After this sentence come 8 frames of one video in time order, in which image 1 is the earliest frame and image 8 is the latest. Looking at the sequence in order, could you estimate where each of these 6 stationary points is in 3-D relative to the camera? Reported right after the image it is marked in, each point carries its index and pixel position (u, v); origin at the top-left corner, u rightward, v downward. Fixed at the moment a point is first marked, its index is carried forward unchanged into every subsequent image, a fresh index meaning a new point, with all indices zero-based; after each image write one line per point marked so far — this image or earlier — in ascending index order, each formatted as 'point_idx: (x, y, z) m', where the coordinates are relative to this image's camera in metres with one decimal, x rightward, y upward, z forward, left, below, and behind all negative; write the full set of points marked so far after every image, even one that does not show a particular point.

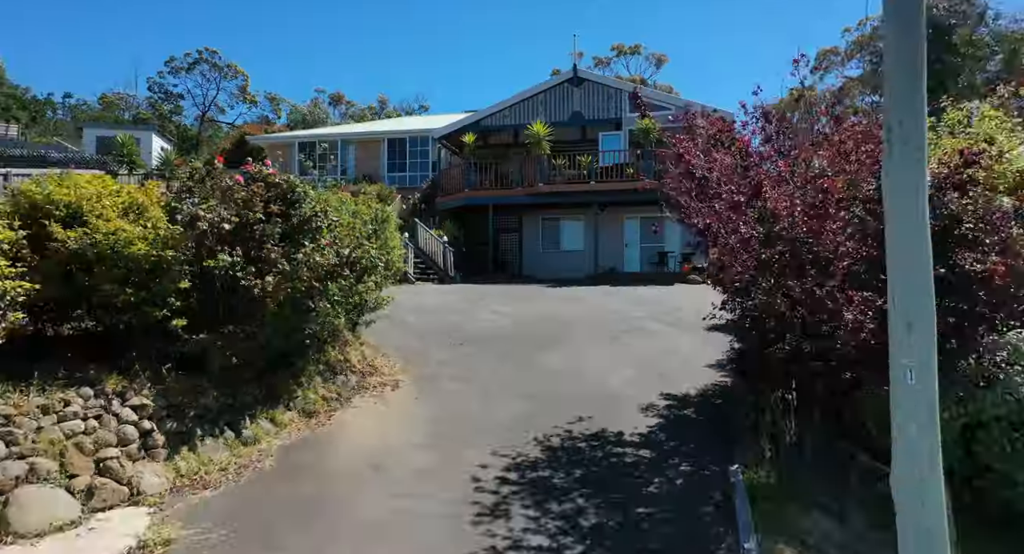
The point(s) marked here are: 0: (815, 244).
0: (+2.4, +0.3, +5.6) m
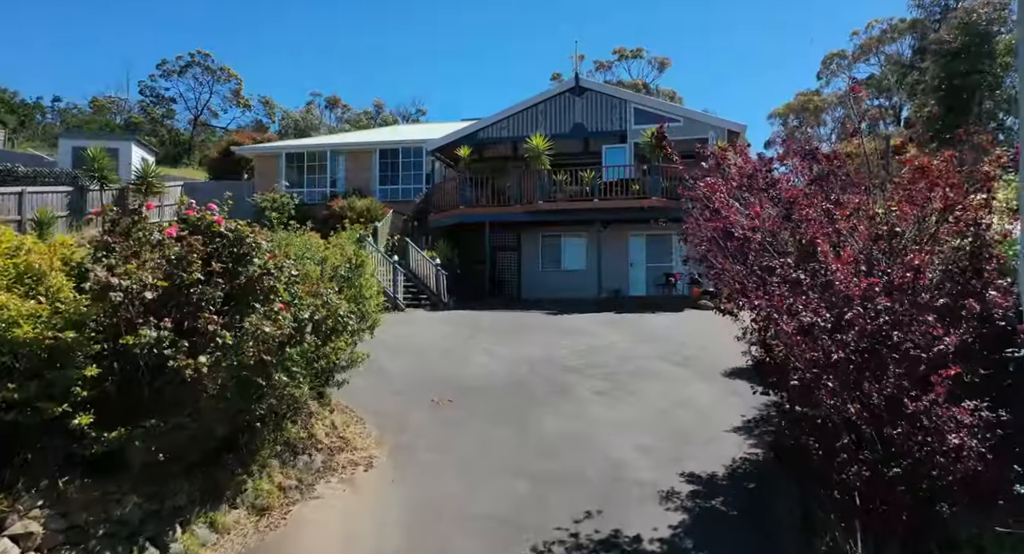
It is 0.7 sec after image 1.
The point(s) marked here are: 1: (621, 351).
0: (+2.4, -0.4, +4.2) m
1: (+2.0, -1.4, +12.8) m
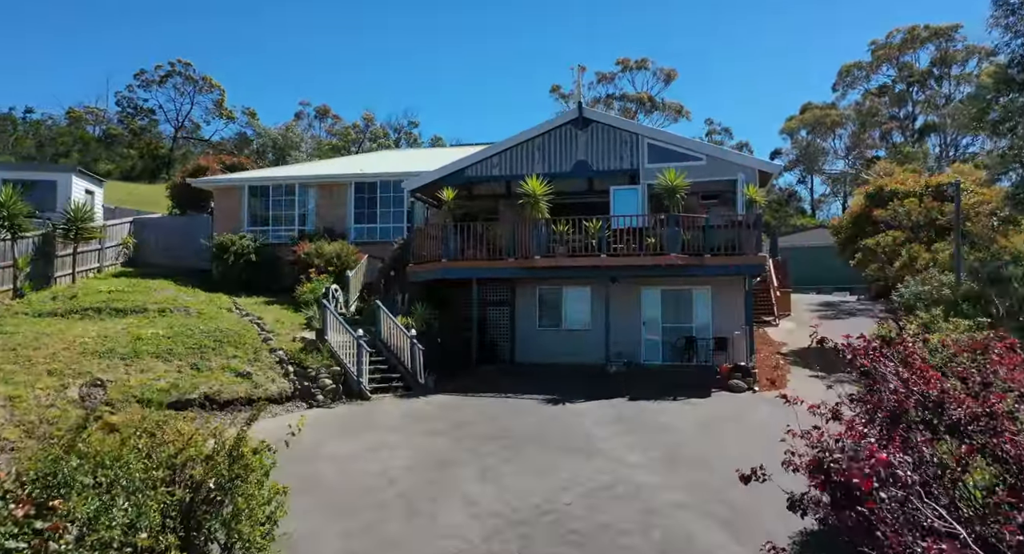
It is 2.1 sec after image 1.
0: (+2.2, -1.9, +1.0) m
1: (+1.8, -3.0, +9.6) m
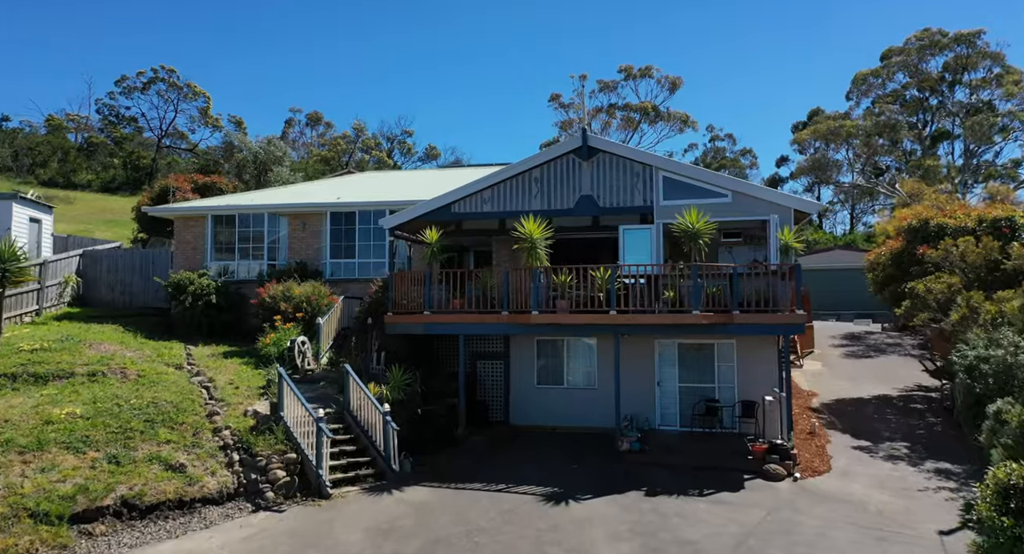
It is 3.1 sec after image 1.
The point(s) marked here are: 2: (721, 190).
0: (+2.1, -3.1, -1.6) m
1: (+1.7, -4.2, +7.0) m
2: (+4.6, +1.9, +15.2) m
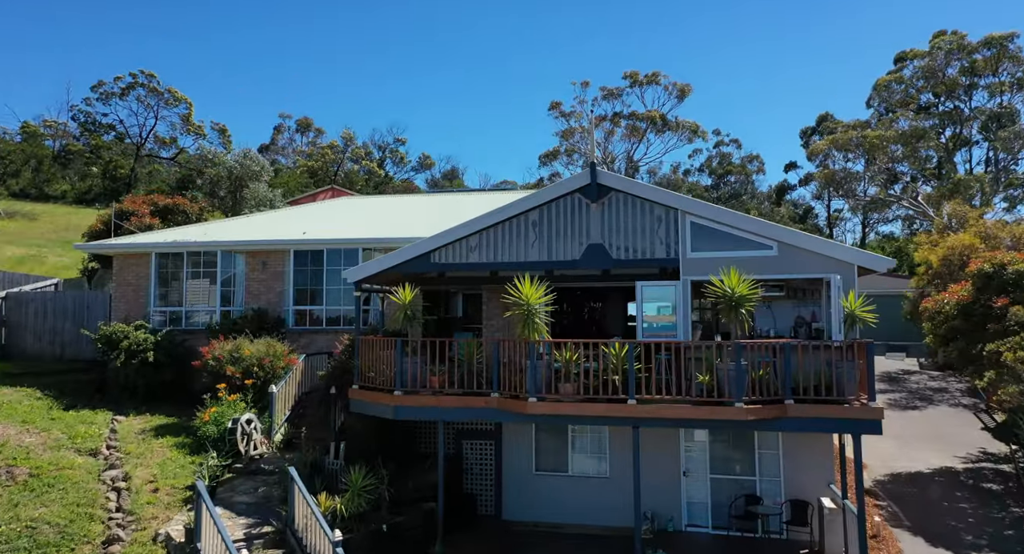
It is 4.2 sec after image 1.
0: (+1.9, -4.3, -4.6) m
1: (+1.6, -5.4, +4.0) m
2: (+4.5, +0.7, +12.1) m
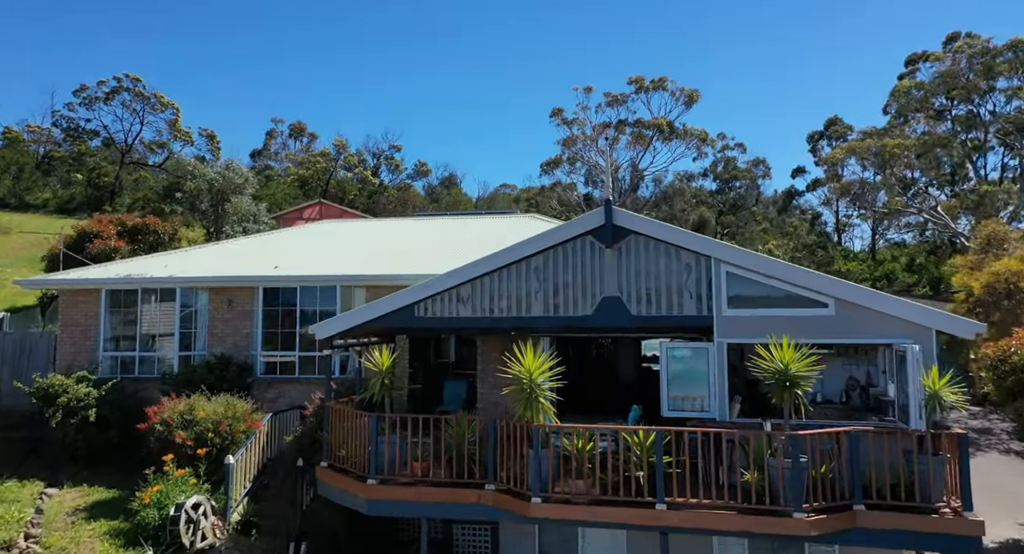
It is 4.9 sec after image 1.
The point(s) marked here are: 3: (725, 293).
0: (+1.9, -5.2, -6.8) m
1: (+1.5, -6.3, +1.8) m
2: (+4.4, -0.2, +9.9) m
3: (+3.2, -0.2, +10.3) m
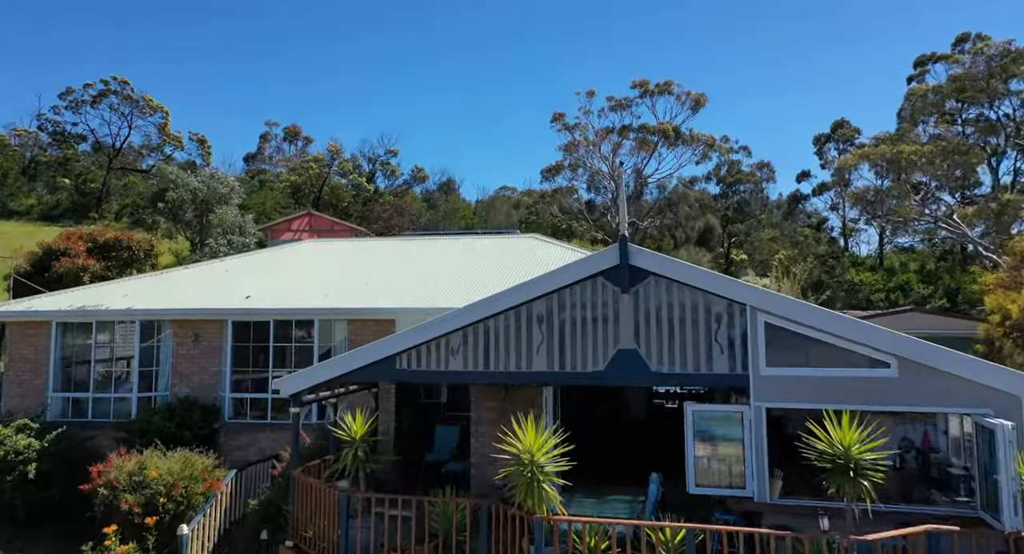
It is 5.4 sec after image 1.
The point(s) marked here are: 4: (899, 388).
0: (+1.9, -5.9, -8.5) m
1: (+1.5, -7.0, +0.1) m
2: (+4.4, -0.9, +8.2) m
3: (+3.2, -0.9, +8.6) m
4: (+4.6, -1.3, +8.2) m
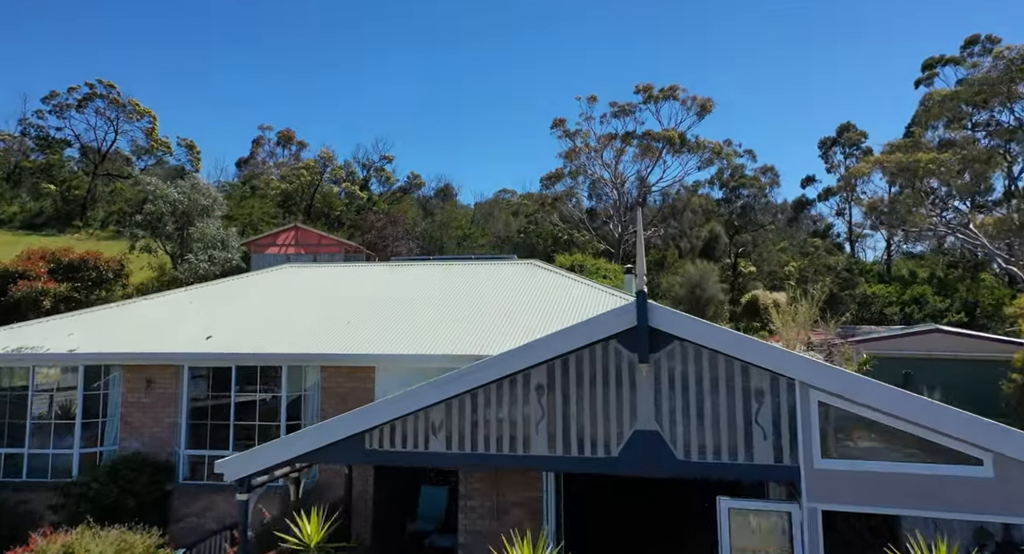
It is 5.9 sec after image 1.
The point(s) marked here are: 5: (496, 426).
0: (+1.8, -6.5, -10.2) m
1: (+1.4, -7.6, -1.6) m
2: (+4.3, -1.6, +6.5) m
3: (+3.1, -1.6, +6.9) m
4: (+4.6, -2.0, +6.4) m
5: (-0.2, -1.6, +7.5) m
